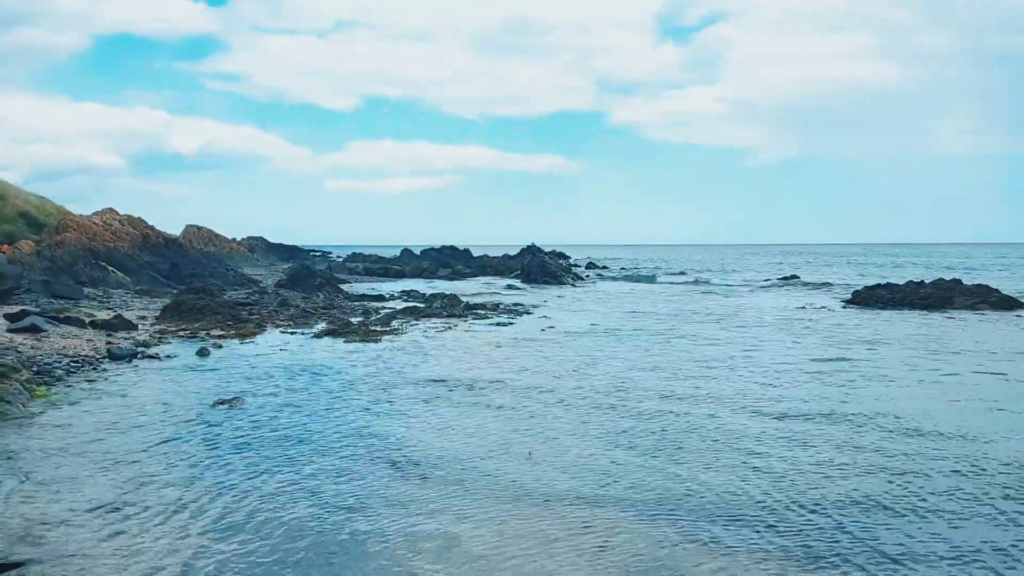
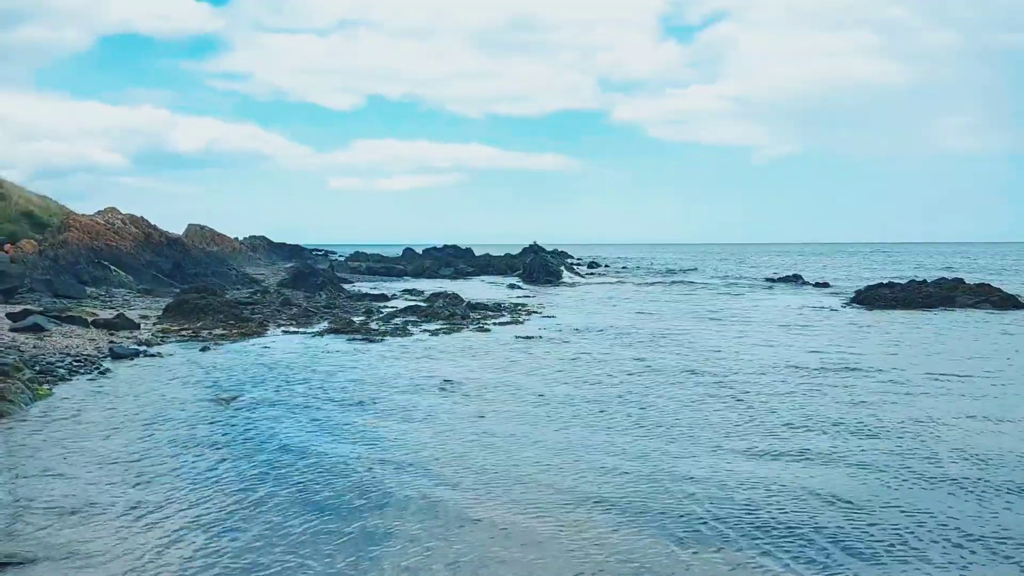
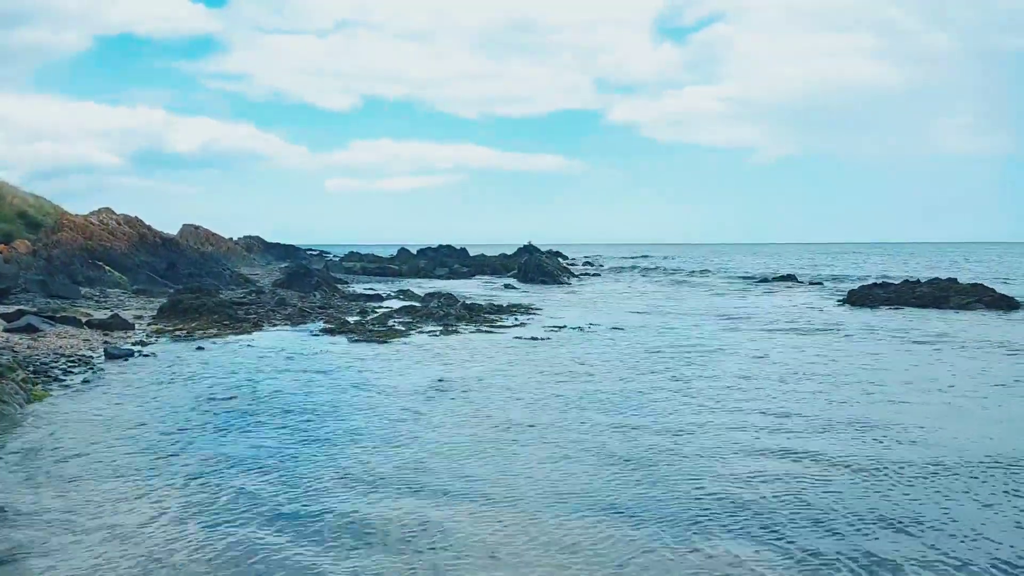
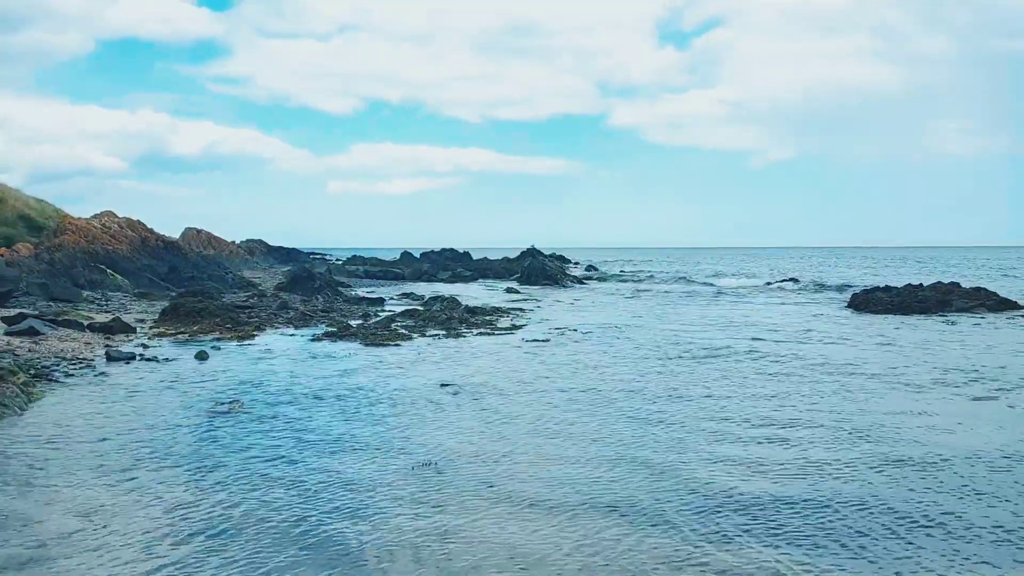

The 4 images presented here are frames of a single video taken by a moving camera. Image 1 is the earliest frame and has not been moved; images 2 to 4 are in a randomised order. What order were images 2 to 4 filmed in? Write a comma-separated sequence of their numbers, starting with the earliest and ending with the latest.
2, 3, 4
